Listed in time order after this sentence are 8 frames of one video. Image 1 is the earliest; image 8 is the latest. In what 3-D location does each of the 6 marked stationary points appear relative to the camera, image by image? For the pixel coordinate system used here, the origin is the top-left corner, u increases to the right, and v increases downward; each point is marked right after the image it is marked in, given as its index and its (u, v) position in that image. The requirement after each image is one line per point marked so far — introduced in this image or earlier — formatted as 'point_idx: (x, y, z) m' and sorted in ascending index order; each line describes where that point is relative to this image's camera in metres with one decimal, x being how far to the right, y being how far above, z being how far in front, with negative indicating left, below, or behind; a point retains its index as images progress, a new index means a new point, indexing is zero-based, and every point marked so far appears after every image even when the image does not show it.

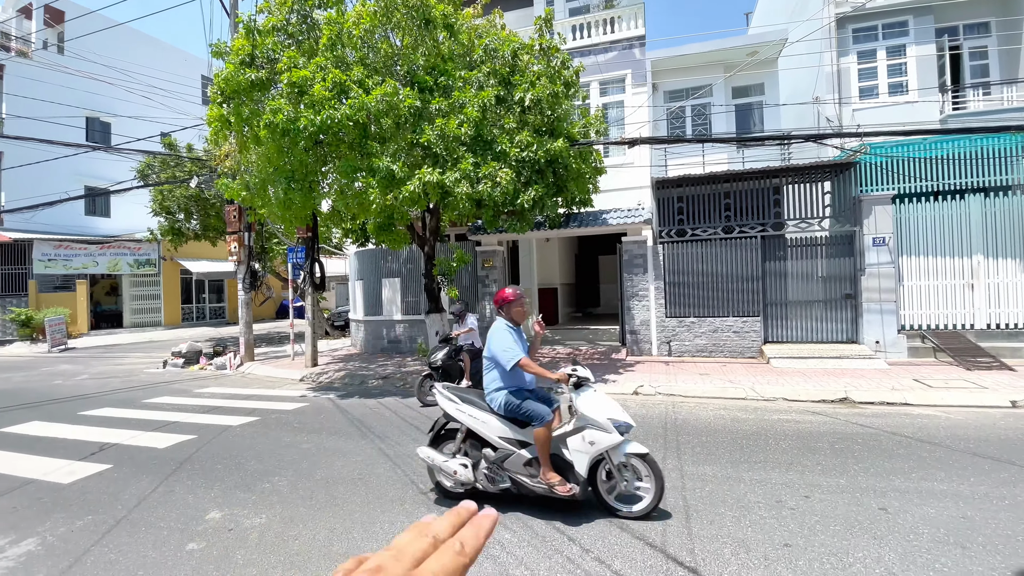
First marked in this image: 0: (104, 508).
0: (-3.6, -2.0, +4.2) m
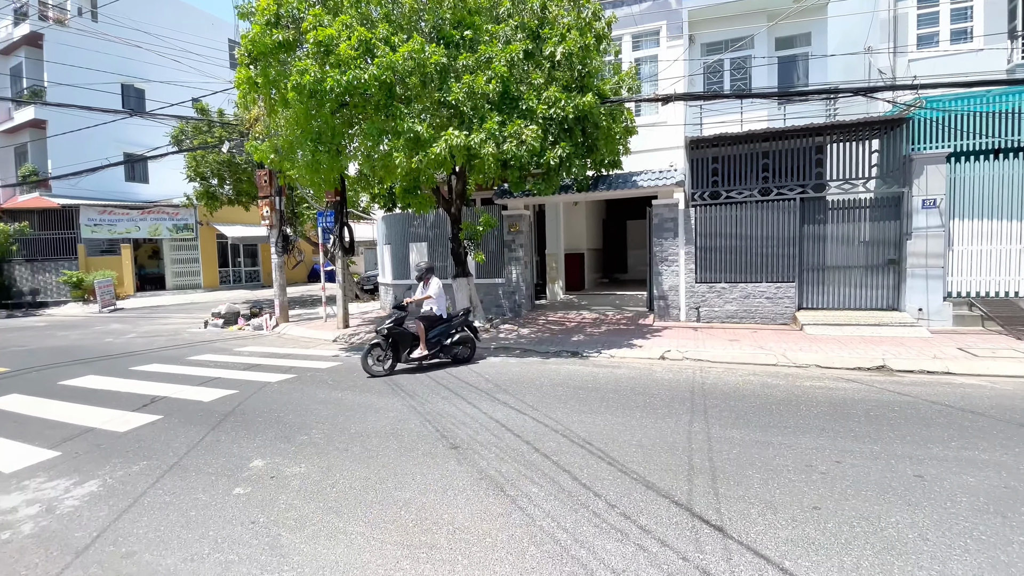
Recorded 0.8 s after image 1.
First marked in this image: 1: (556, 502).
0: (-3.4, -1.6, +4.5) m
1: (+0.3, -1.6, +3.6) m
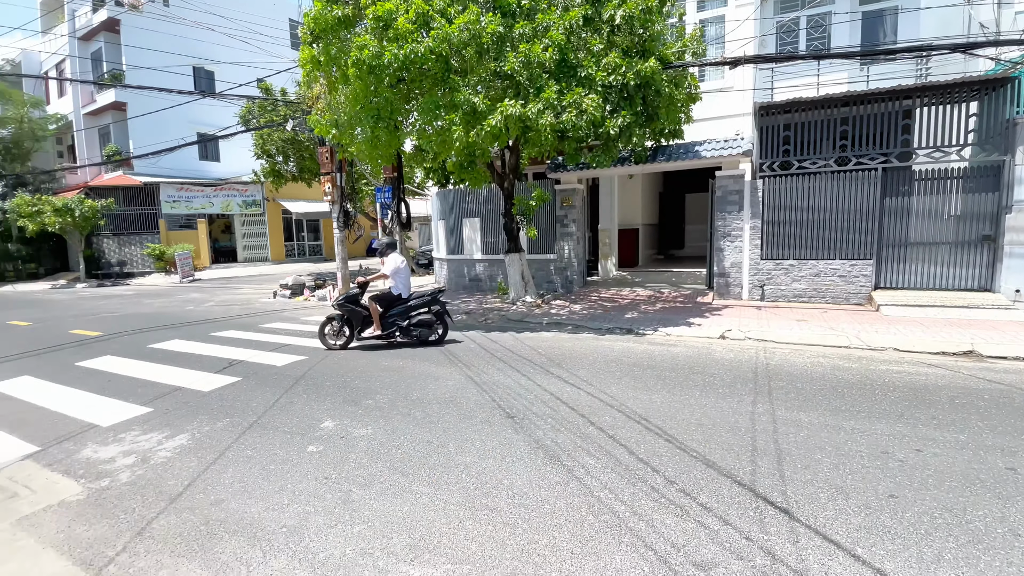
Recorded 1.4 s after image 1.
0: (-2.8, -1.3, +4.9) m
1: (+0.8, -1.4, +3.6) m
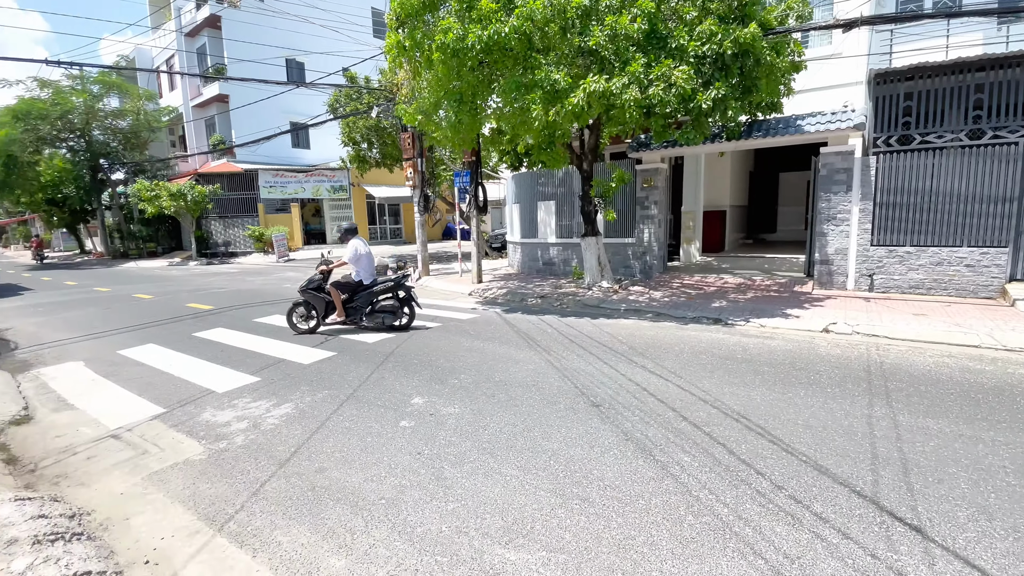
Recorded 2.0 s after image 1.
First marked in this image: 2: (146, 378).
0: (-1.9, -1.1, +5.1) m
1: (+1.4, -1.3, +3.4) m
2: (-4.4, -1.1, +5.7) m
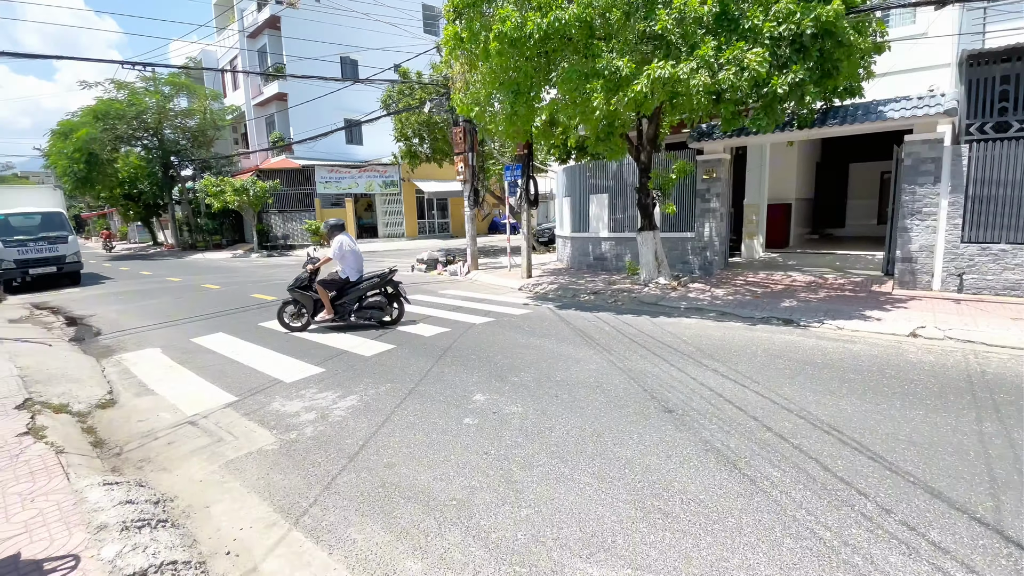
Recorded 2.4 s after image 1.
0: (-1.3, -1.0, +5.1) m
1: (+1.9, -1.3, +3.1) m
2: (-3.7, -1.0, +5.9) m
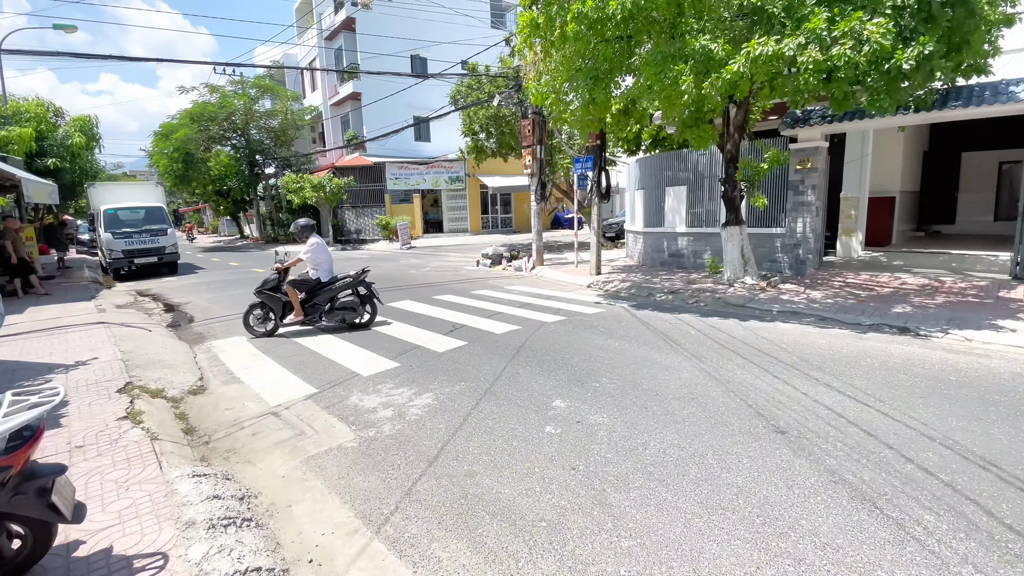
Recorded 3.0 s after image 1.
0: (-0.4, -1.0, +4.9) m
1: (+2.5, -1.4, +2.5) m
2: (-2.7, -0.9, +6.0) m
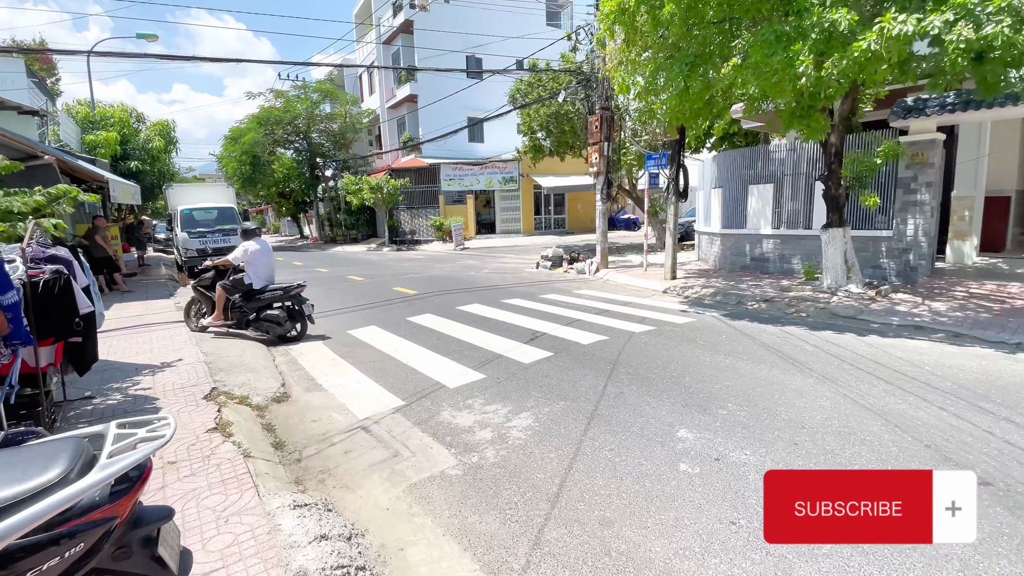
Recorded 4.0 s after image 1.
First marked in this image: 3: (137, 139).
0: (+0.6, -1.0, +4.4) m
1: (+3.2, -1.5, +1.7) m
2: (-1.6, -0.9, +5.7) m
3: (-15.1, +6.0, +19.1) m
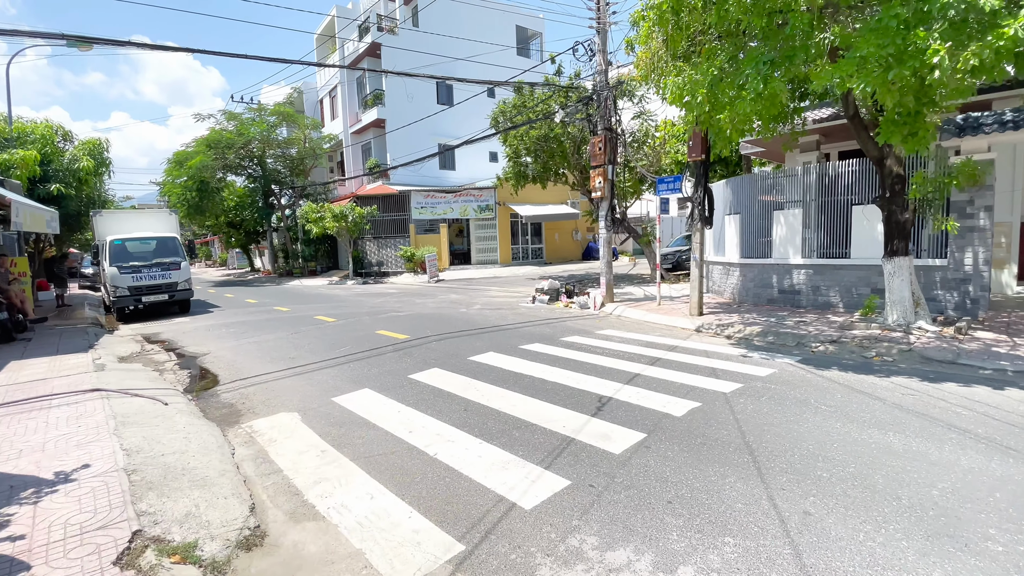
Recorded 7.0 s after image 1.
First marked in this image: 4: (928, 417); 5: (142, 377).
0: (+1.3, -1.4, +2.8) m
1: (+4.2, -1.7, +0.3) m
2: (-1.0, -1.4, +3.9) m
3: (-15.7, +4.5, +16.4) m
4: (+3.9, -1.2, +4.4) m
5: (-5.4, -1.3, +6.8) m
